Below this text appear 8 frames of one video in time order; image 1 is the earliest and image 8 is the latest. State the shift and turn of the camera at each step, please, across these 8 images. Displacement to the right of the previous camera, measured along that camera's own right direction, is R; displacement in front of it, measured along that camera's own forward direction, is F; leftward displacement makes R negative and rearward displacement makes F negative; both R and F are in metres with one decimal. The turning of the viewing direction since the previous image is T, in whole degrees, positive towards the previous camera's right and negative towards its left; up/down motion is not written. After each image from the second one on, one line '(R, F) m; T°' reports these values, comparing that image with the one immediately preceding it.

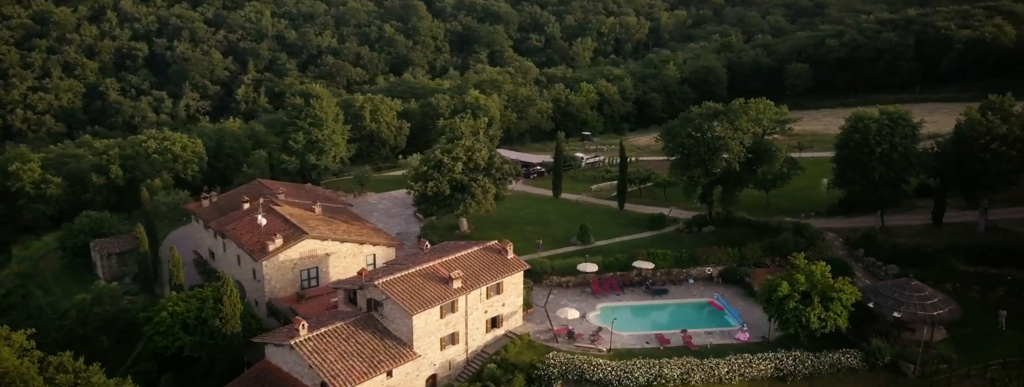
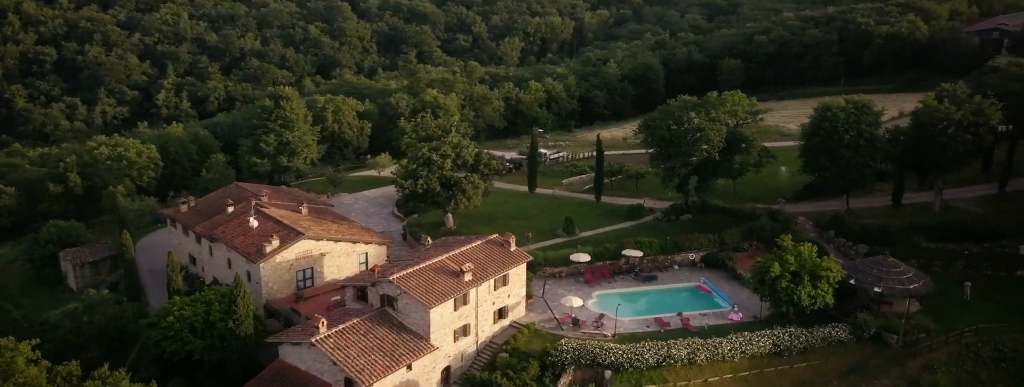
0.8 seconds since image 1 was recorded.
(-3.3, -0.5) m; +5°
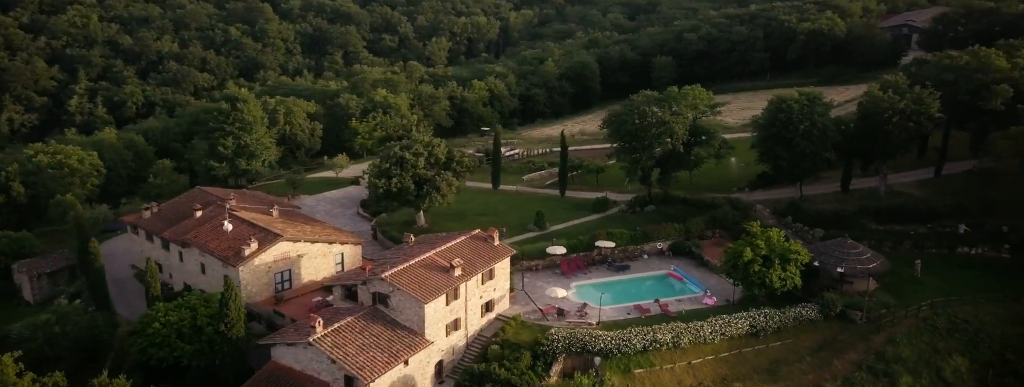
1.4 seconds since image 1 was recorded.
(-2.5, -0.4) m; +5°
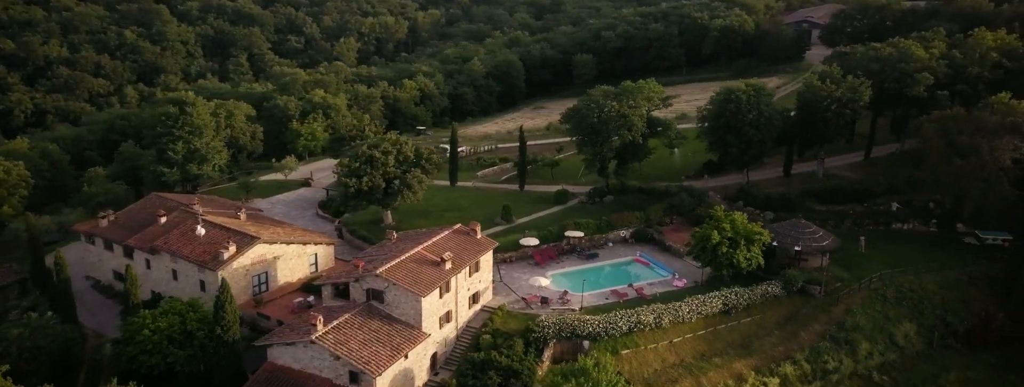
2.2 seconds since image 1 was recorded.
(-3.2, -0.6) m; +6°
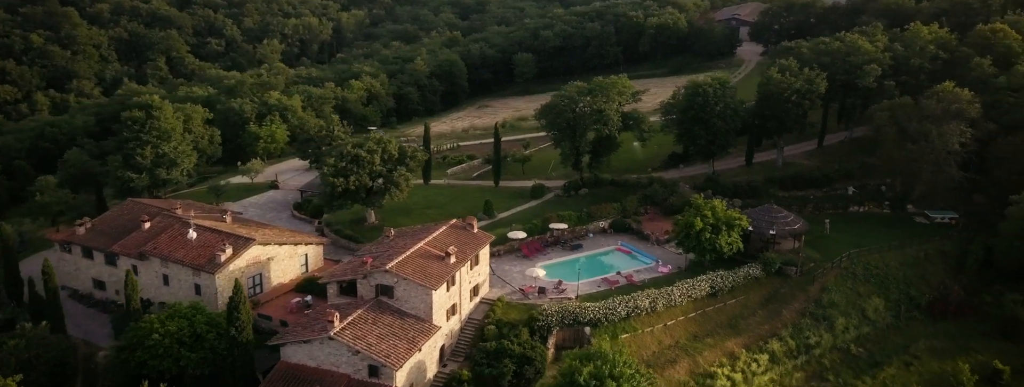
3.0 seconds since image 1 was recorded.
(-3.1, -0.7) m; +5°
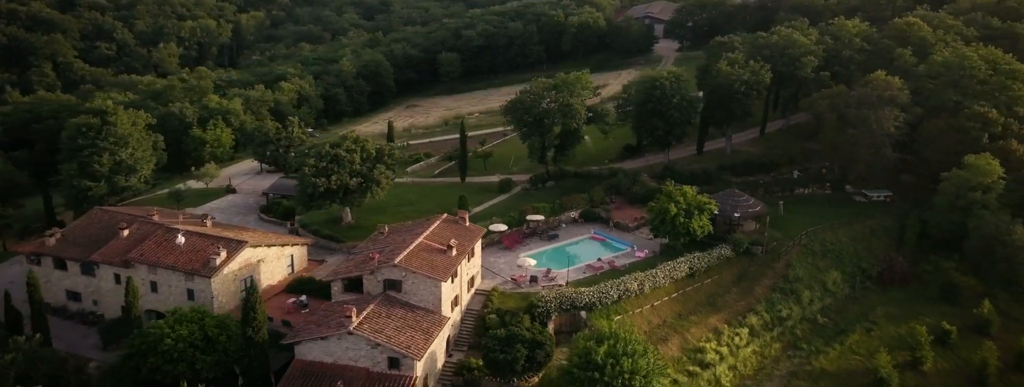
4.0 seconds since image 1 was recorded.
(-3.9, -0.9) m; +6°
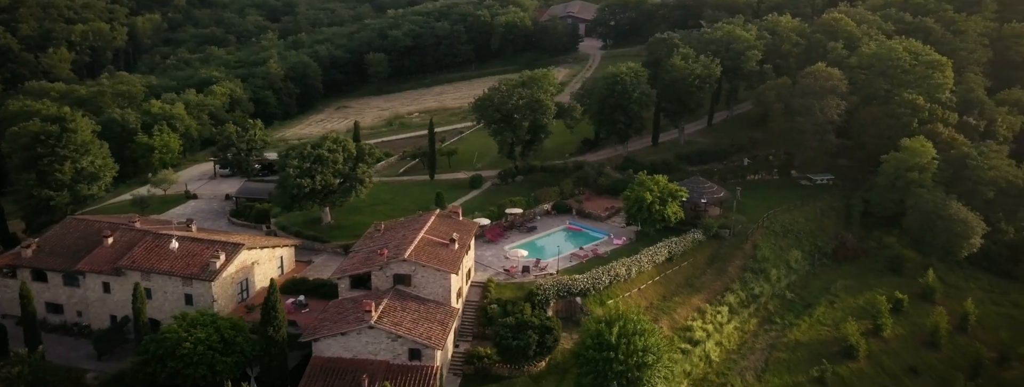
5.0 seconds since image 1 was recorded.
(-3.8, -1.0) m; +6°
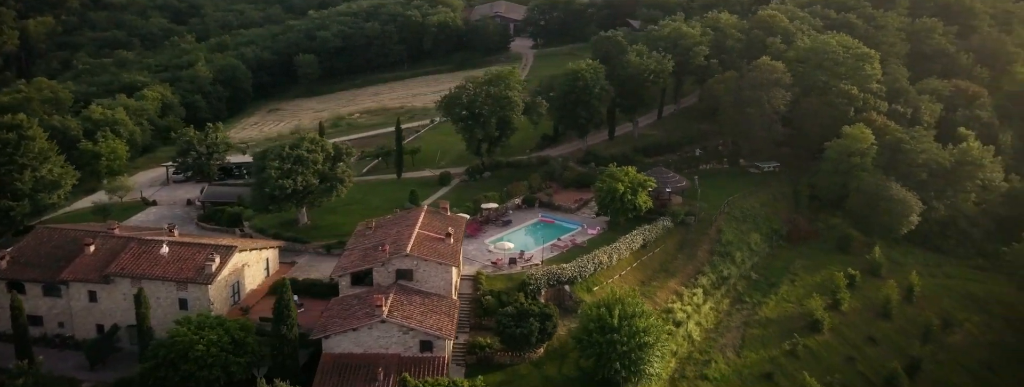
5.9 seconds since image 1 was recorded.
(-3.3, -1.0) m; +6°
